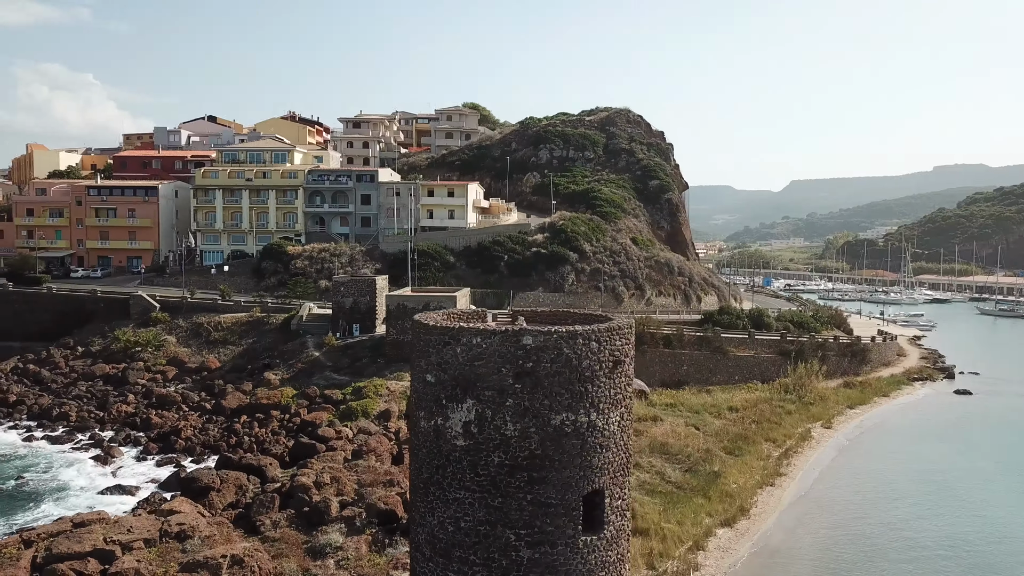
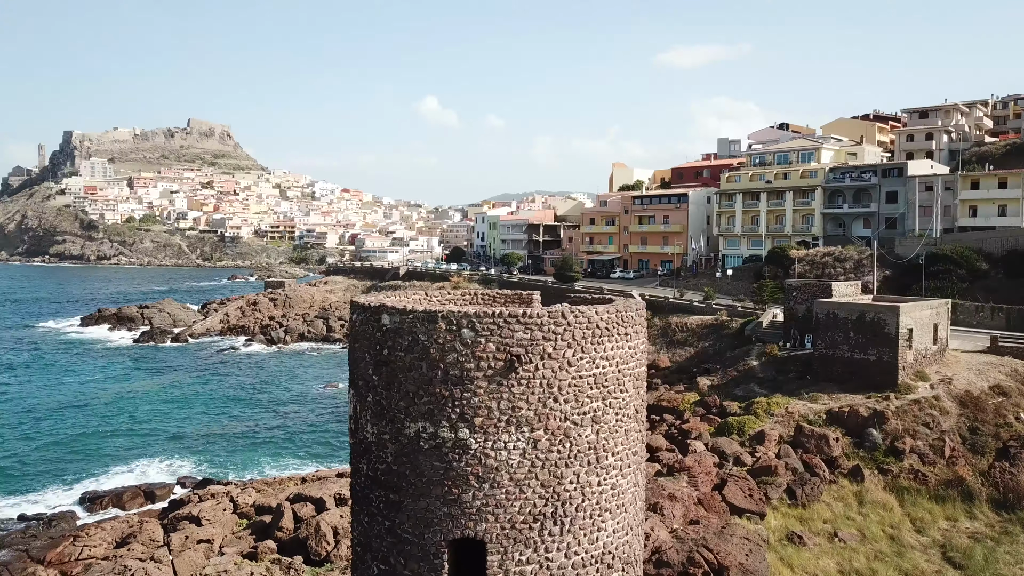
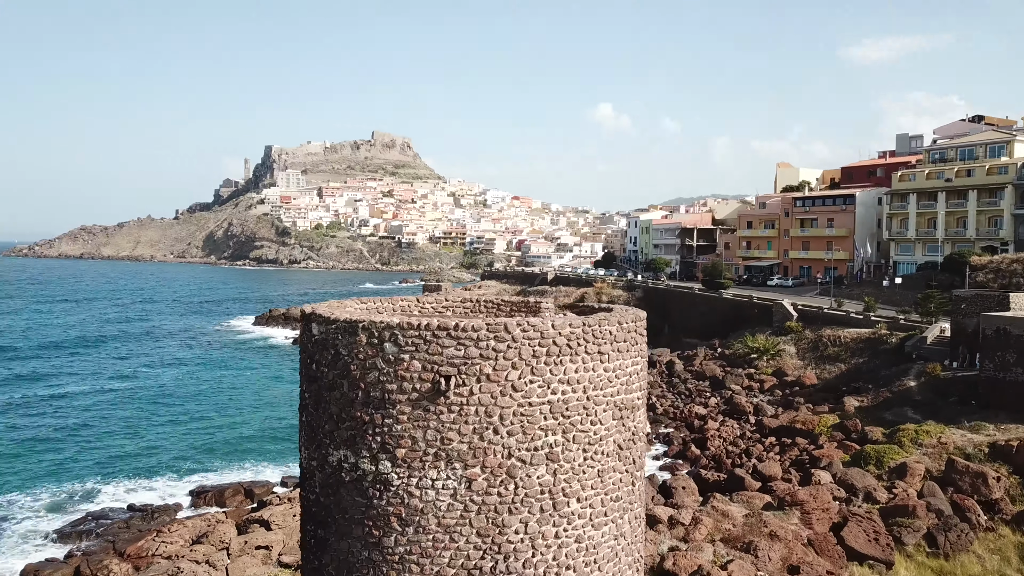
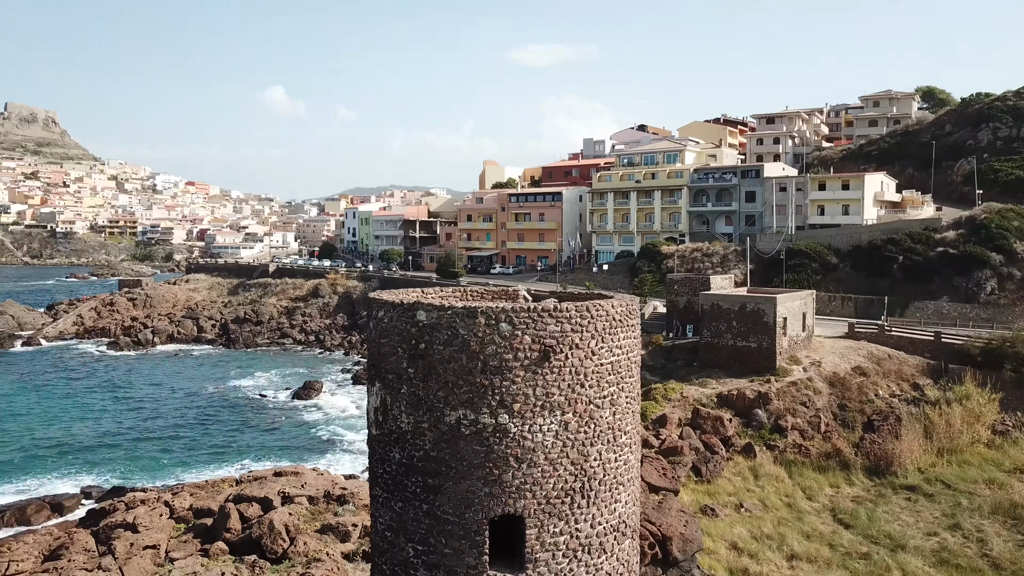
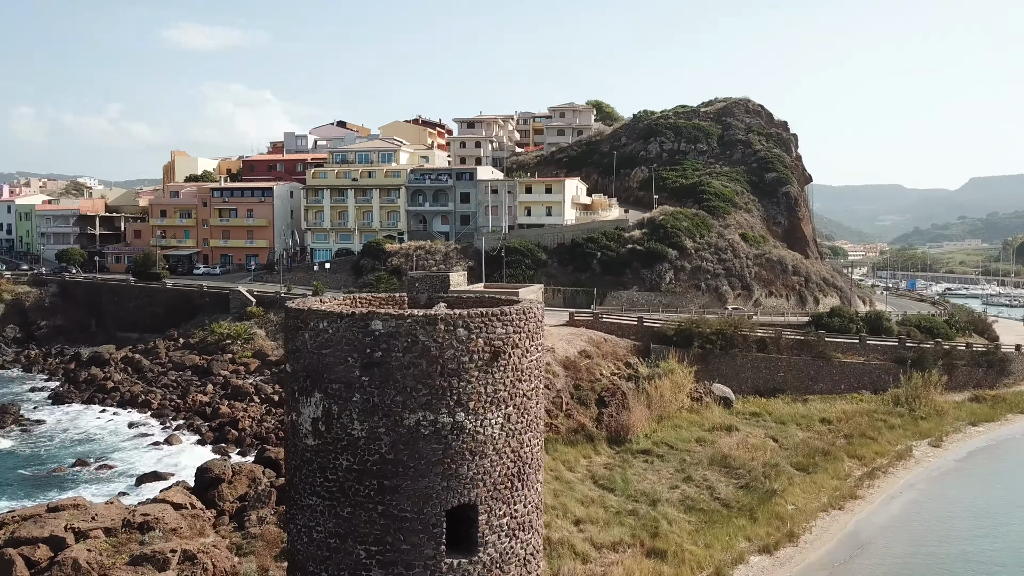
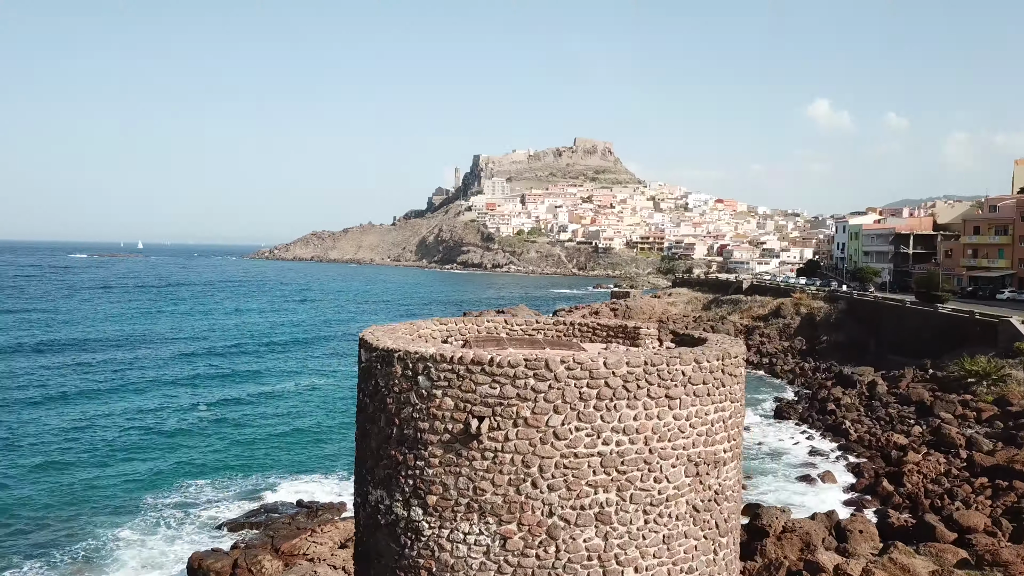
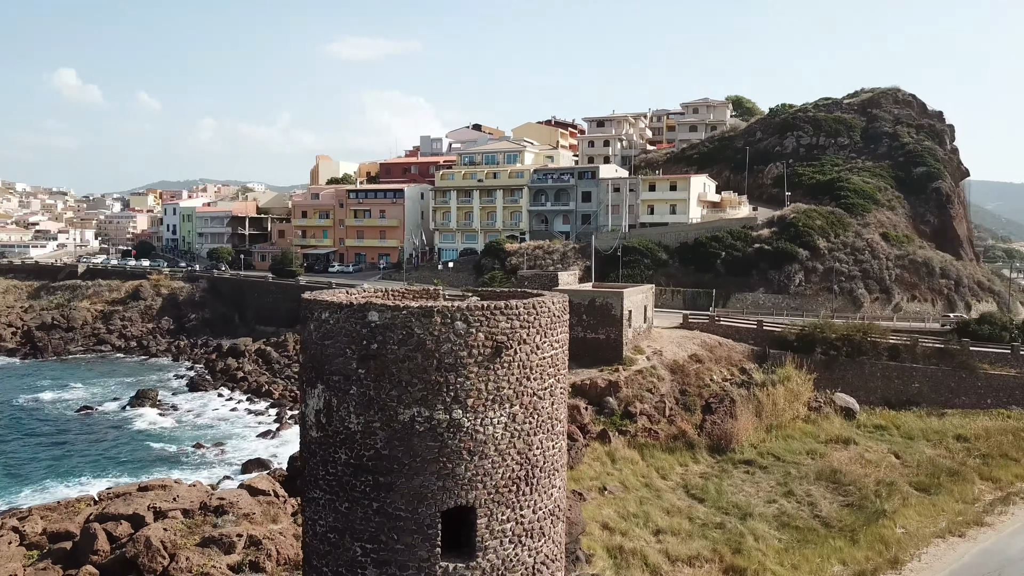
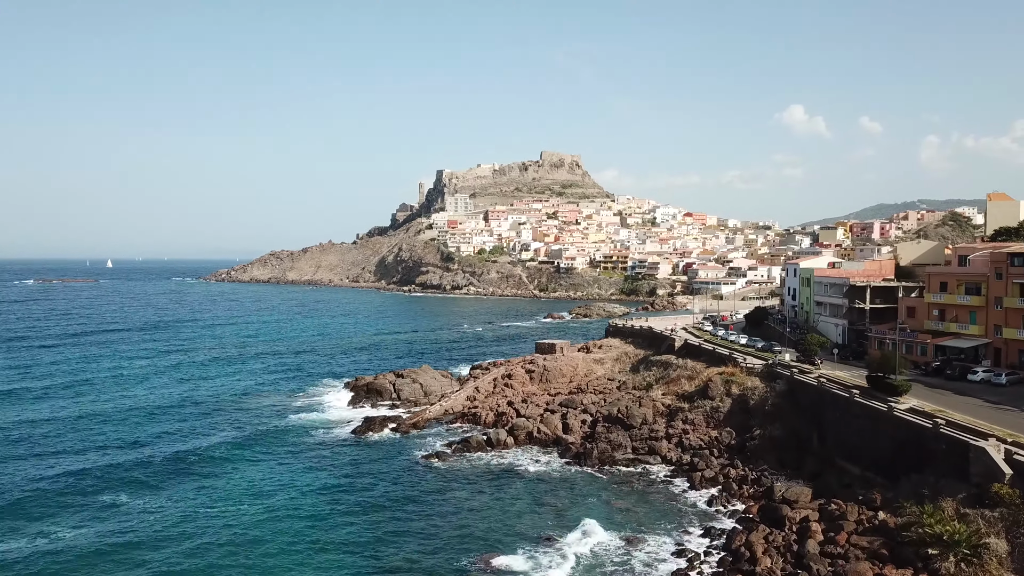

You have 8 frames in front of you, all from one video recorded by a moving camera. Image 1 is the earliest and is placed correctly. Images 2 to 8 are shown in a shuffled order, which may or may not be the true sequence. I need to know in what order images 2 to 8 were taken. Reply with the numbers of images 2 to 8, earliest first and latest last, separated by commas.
5, 7, 4, 2, 3, 6, 8
